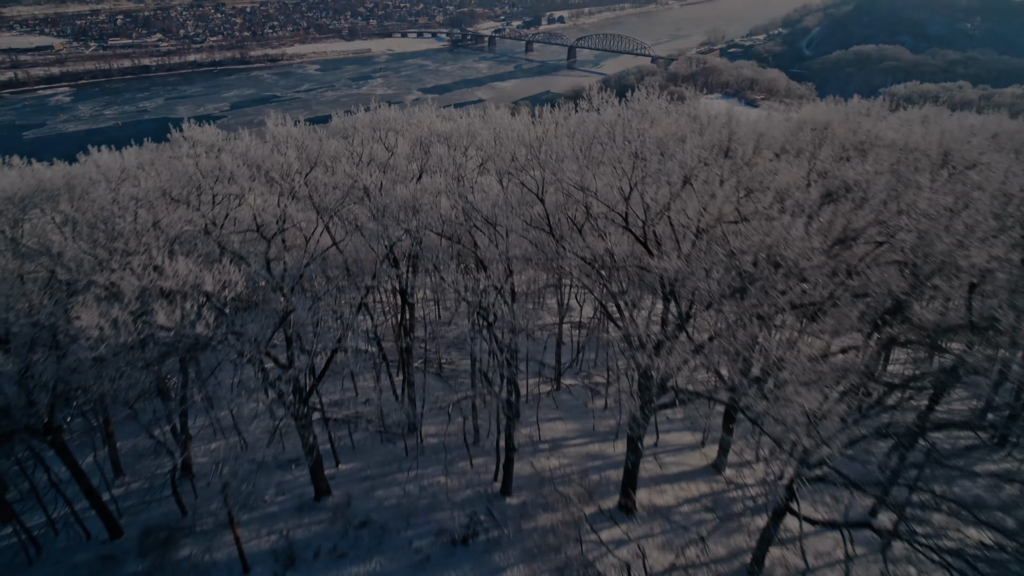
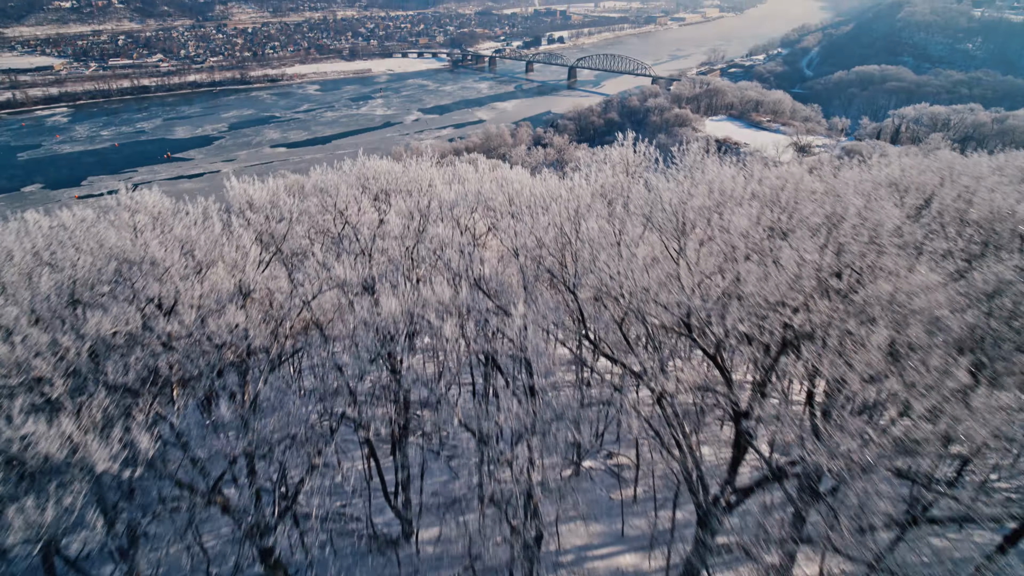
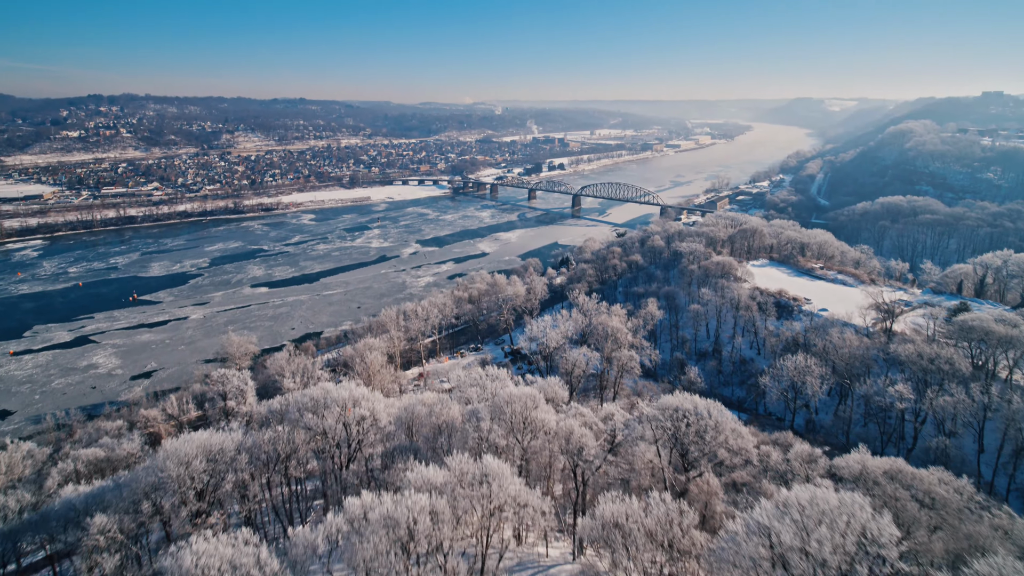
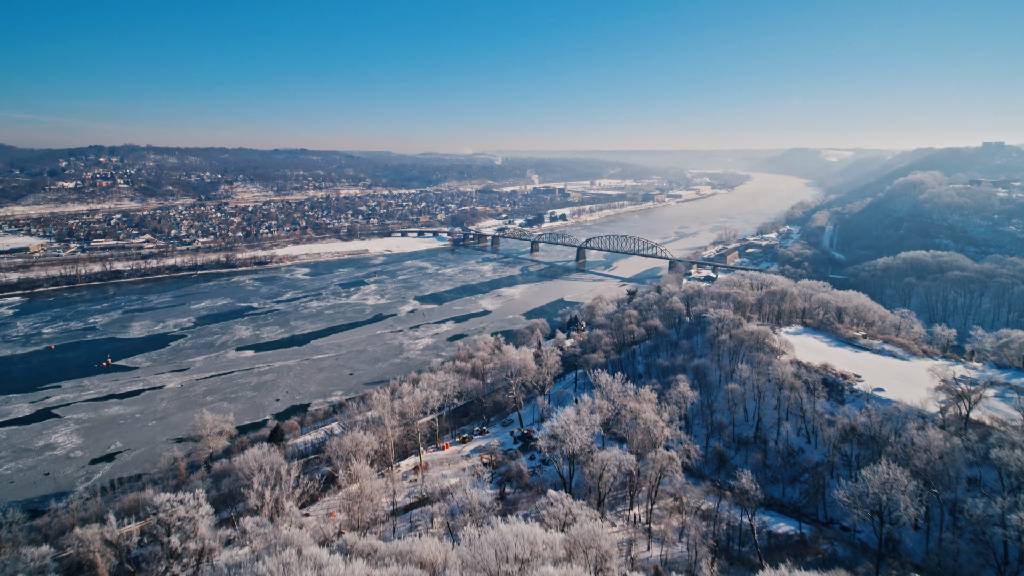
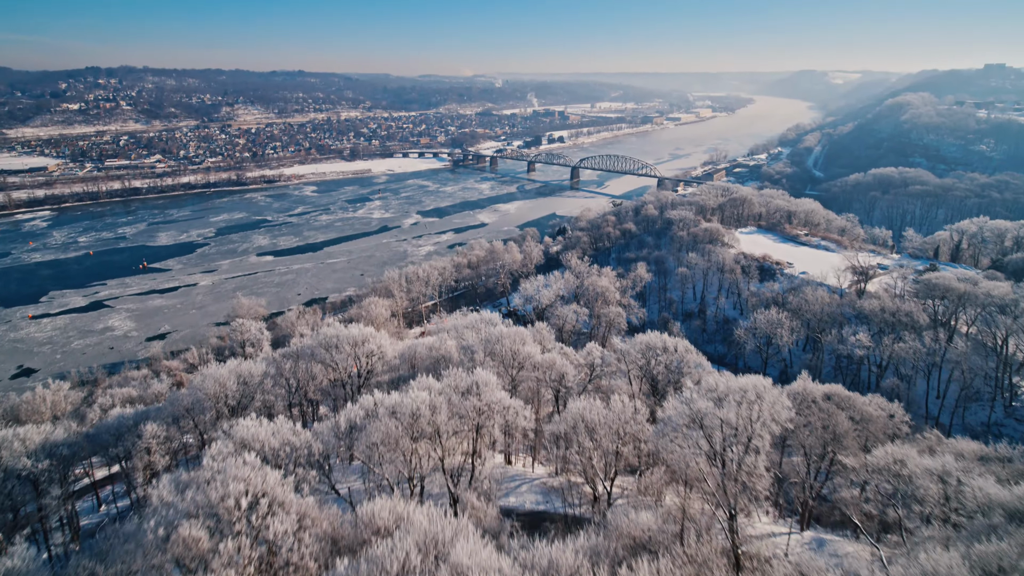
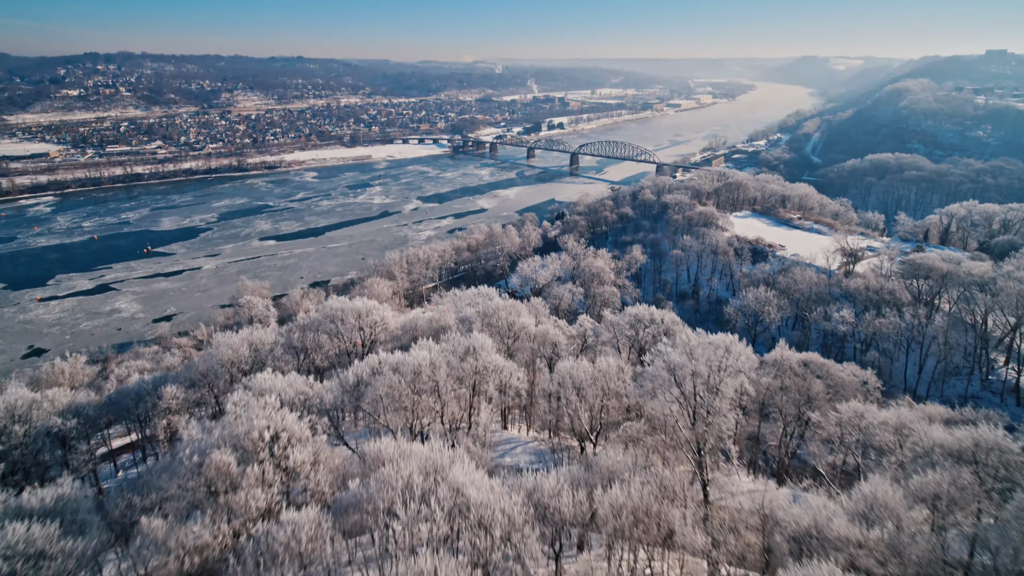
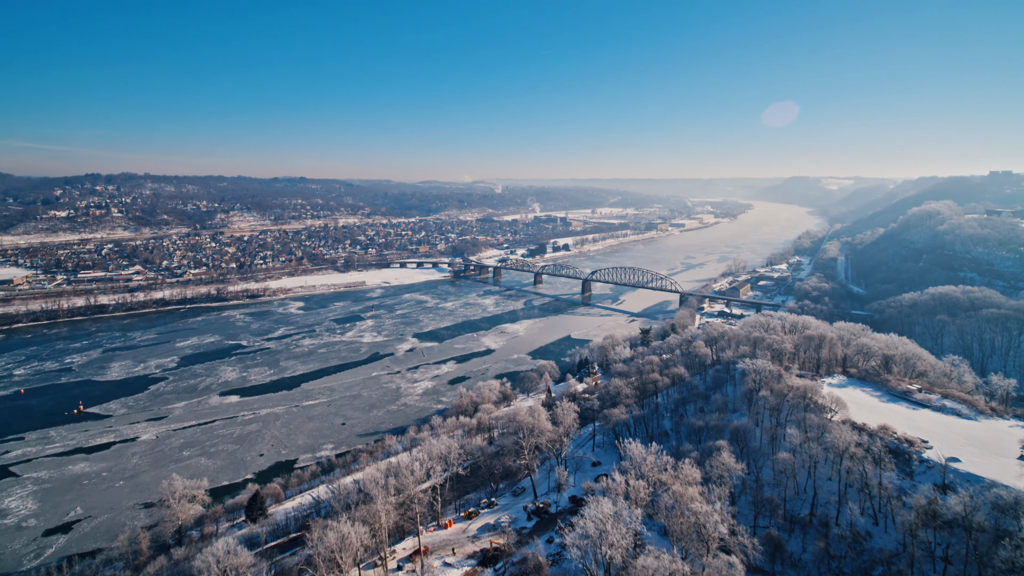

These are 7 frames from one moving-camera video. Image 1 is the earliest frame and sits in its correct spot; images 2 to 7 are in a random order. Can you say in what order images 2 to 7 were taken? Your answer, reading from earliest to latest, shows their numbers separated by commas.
2, 6, 5, 3, 4, 7
